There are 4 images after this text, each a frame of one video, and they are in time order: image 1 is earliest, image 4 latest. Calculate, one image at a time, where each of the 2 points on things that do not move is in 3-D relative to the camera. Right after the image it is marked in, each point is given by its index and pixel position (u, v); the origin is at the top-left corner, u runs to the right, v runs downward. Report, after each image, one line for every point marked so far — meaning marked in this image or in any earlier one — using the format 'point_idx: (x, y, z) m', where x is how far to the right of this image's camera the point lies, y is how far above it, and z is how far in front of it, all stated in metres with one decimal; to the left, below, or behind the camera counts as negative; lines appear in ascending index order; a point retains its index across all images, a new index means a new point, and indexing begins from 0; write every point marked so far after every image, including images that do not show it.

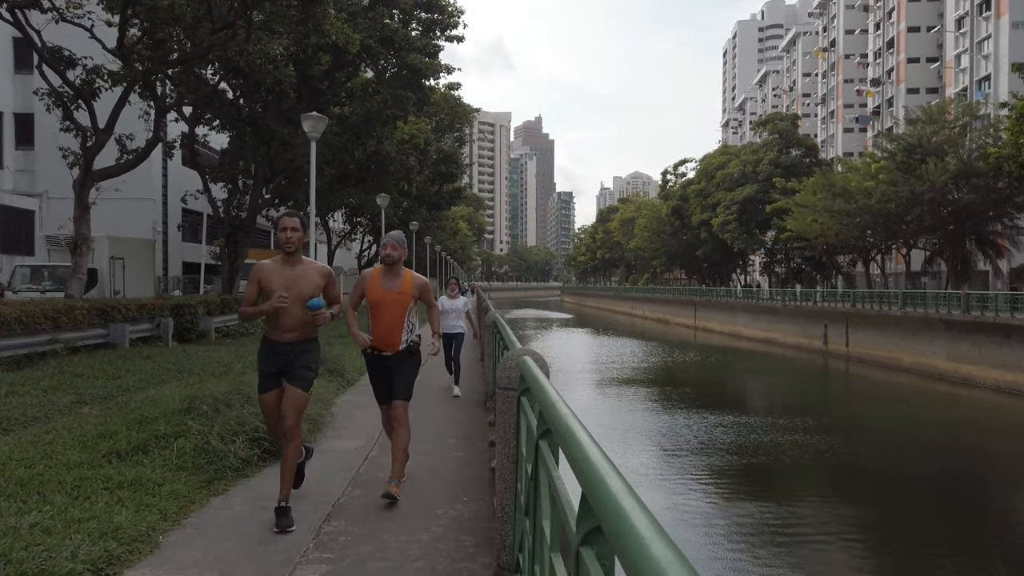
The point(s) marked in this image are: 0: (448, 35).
0: (-1.6, +6.5, +19.5) m
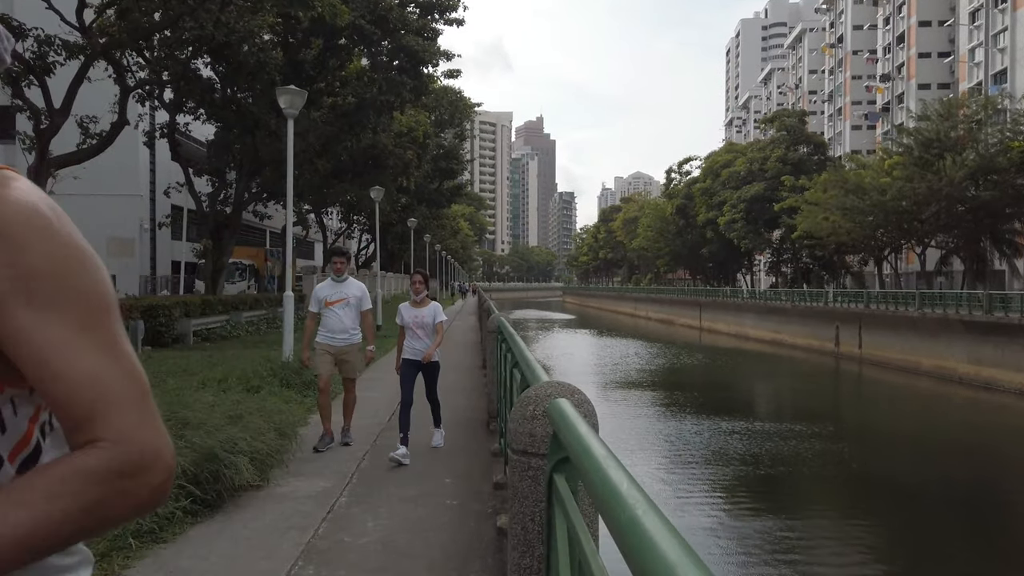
0: (-1.6, +6.5, +18.5) m
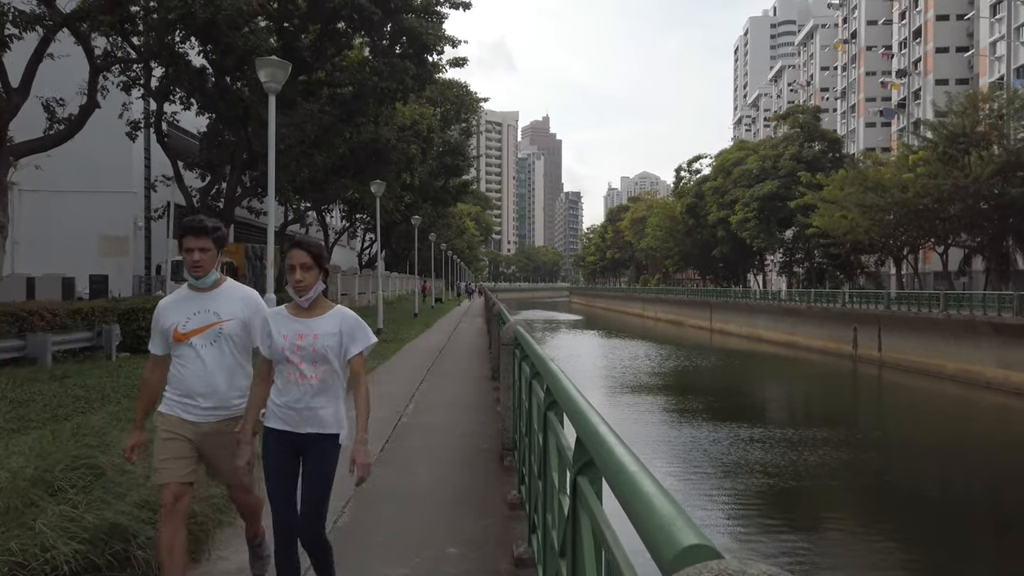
0: (-1.3, +6.5, +17.6) m
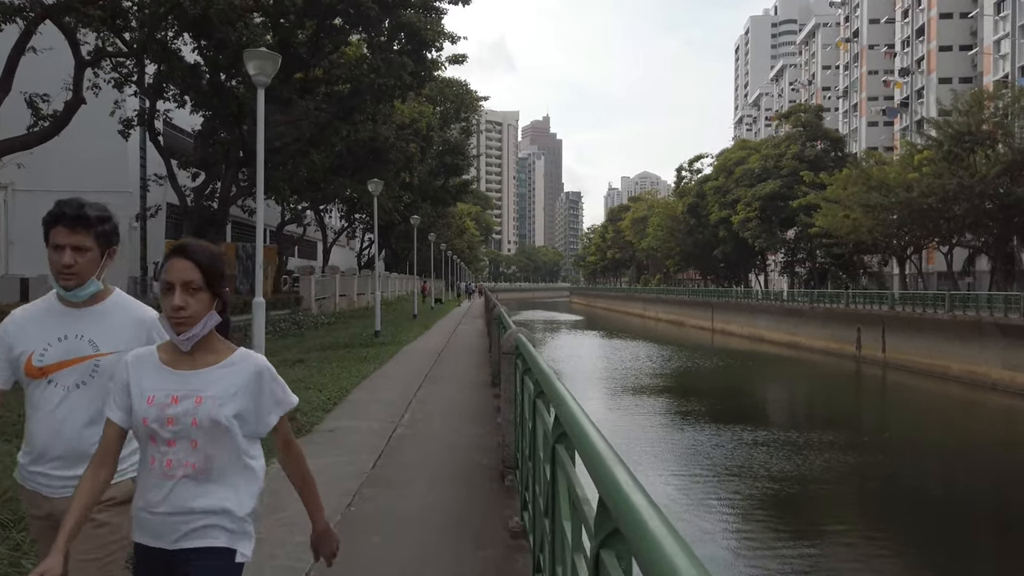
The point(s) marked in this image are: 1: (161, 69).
0: (-1.3, +6.5, +17.3) m
1: (-6.4, +4.0, +13.8) m
